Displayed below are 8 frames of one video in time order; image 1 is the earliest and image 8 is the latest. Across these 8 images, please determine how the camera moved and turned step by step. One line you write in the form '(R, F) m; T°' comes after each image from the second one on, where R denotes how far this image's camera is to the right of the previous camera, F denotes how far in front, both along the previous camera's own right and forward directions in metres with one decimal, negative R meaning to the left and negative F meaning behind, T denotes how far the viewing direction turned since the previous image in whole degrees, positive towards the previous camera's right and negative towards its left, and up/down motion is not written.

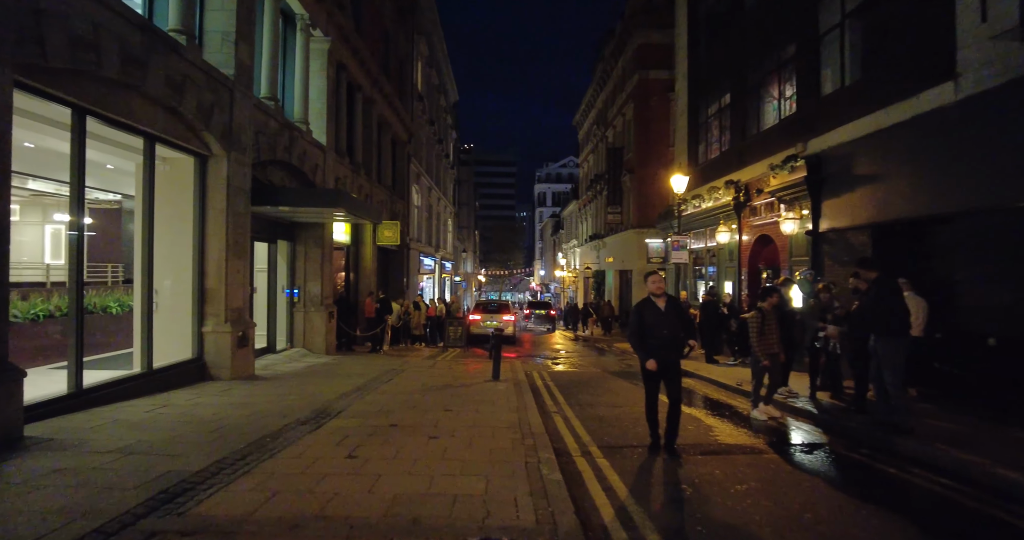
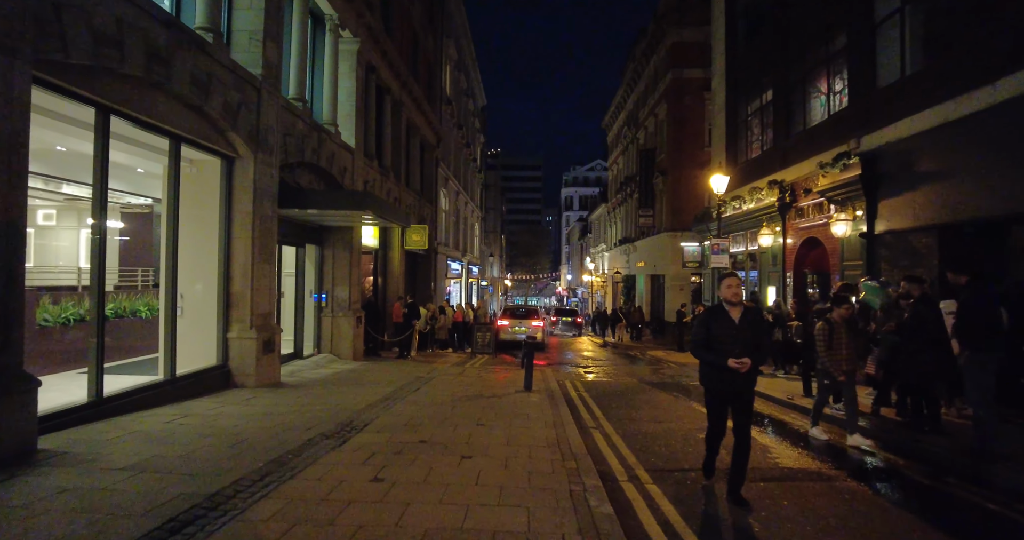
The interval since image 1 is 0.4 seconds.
(-0.1, +0.5) m; -3°
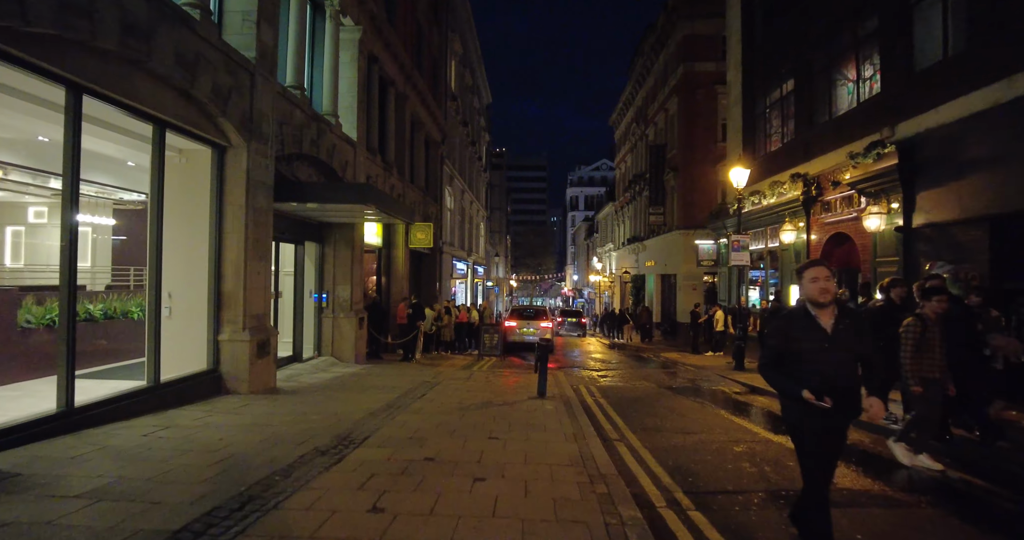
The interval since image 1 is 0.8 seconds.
(-0.1, +0.7) m; 0°
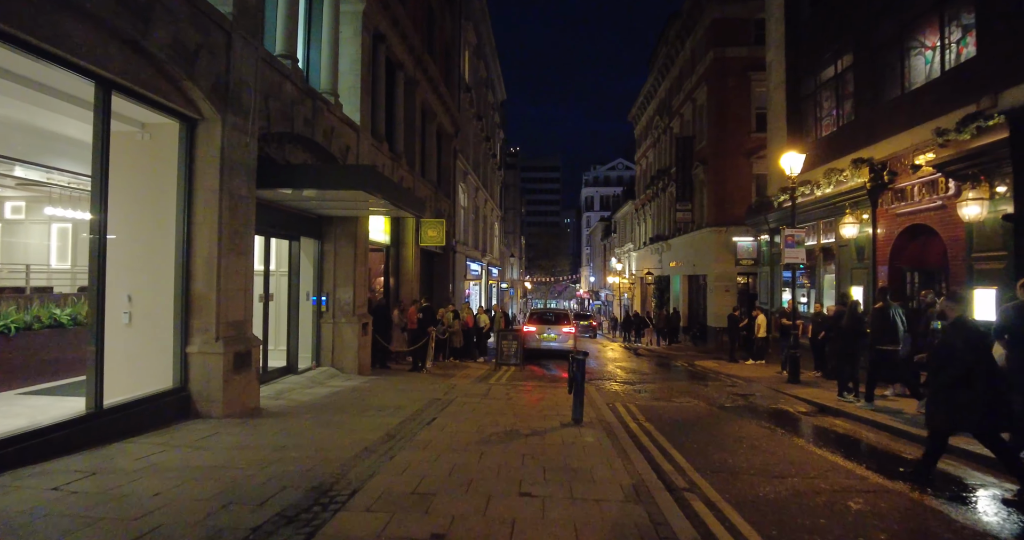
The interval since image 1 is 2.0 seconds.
(-0.2, +1.7) m; -1°
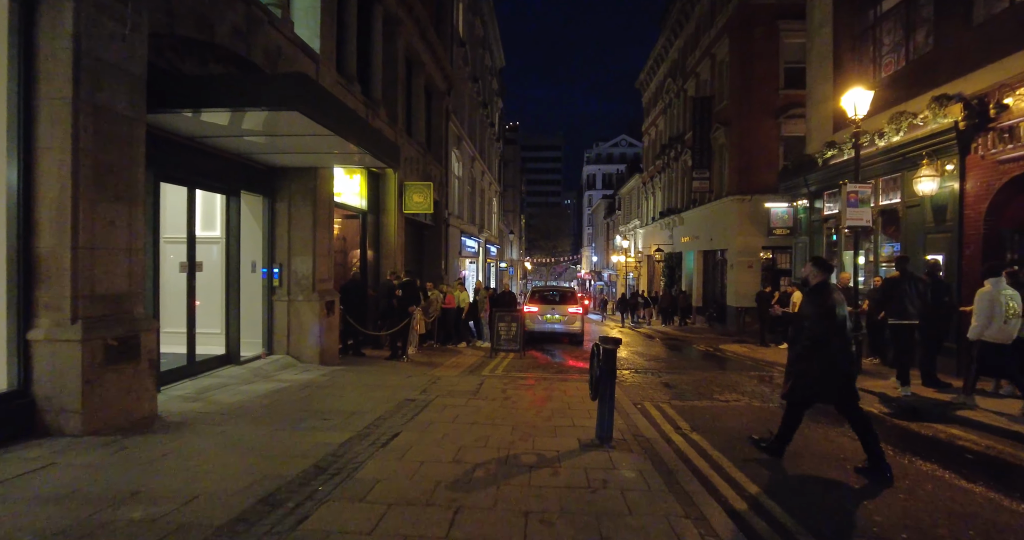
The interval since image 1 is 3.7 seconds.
(0.0, +2.5) m; 0°
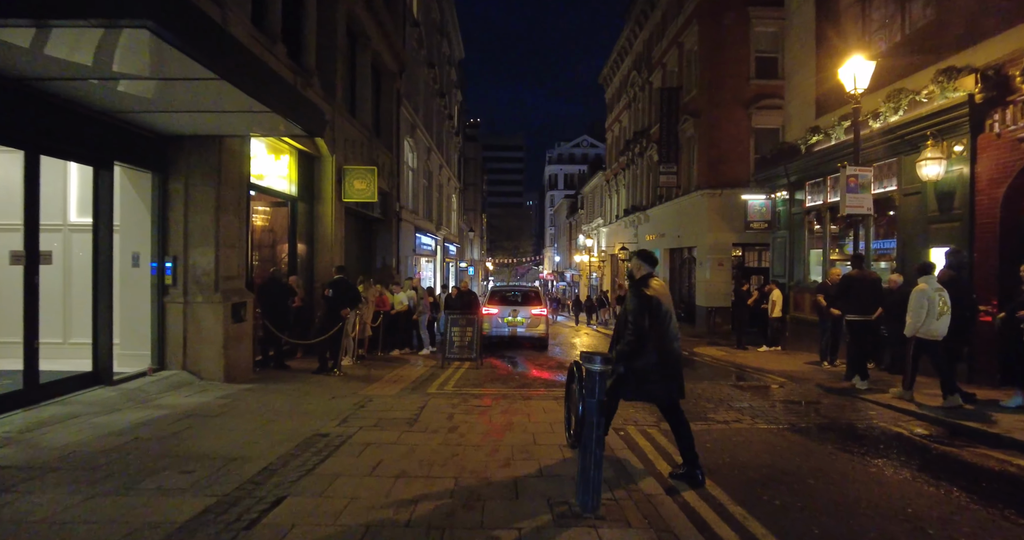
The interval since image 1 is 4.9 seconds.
(+0.1, +1.7) m; +4°
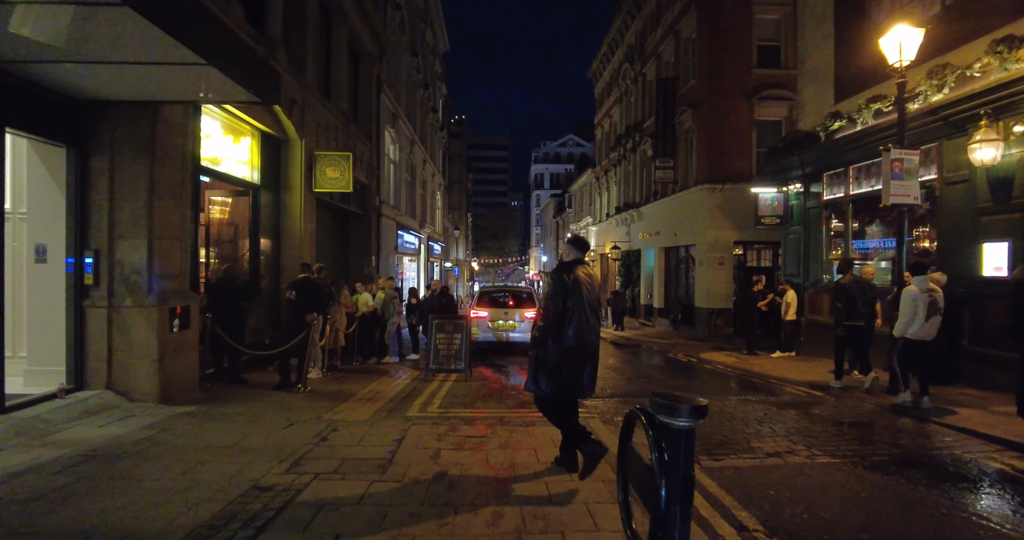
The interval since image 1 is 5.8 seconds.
(-0.2, +1.4) m; +2°
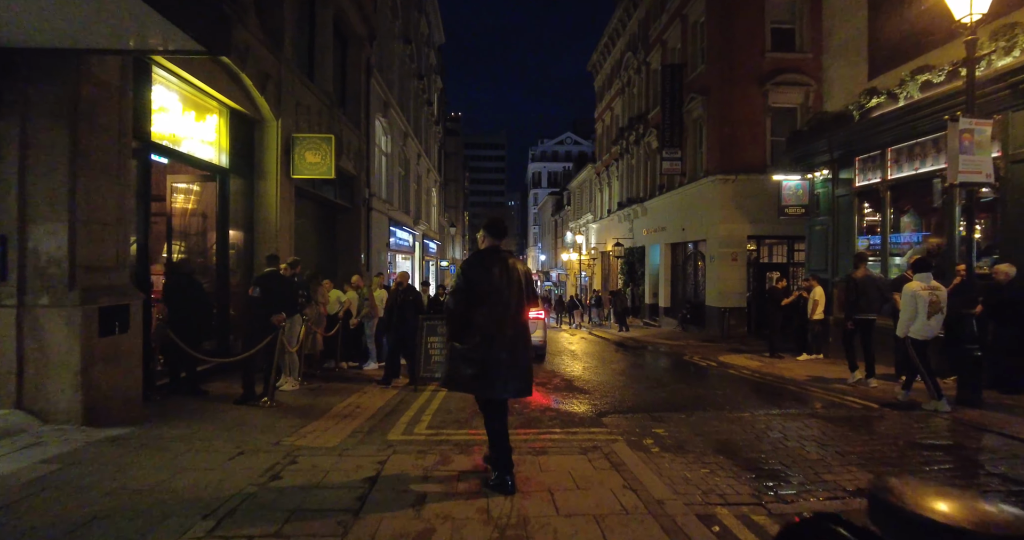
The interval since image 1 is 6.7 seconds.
(-0.1, +1.3) m; 0°
